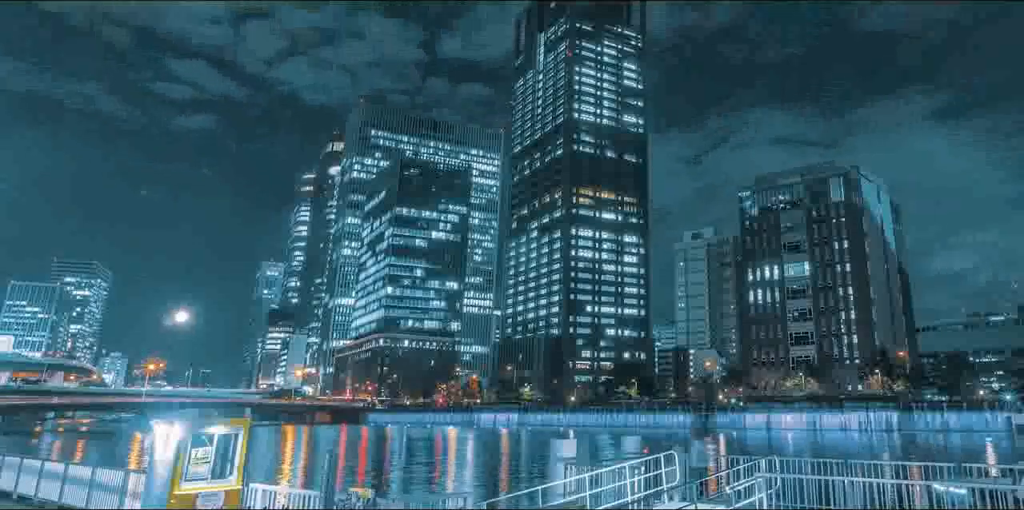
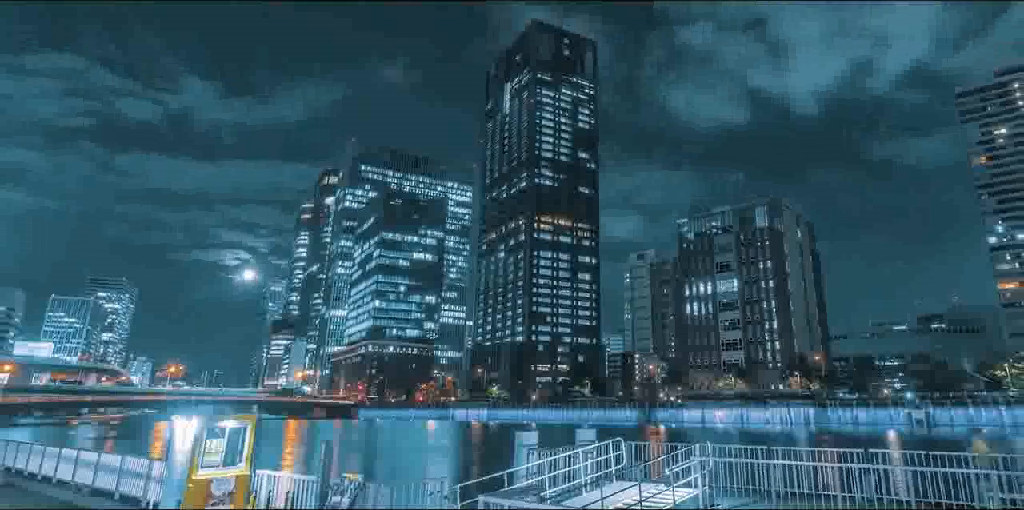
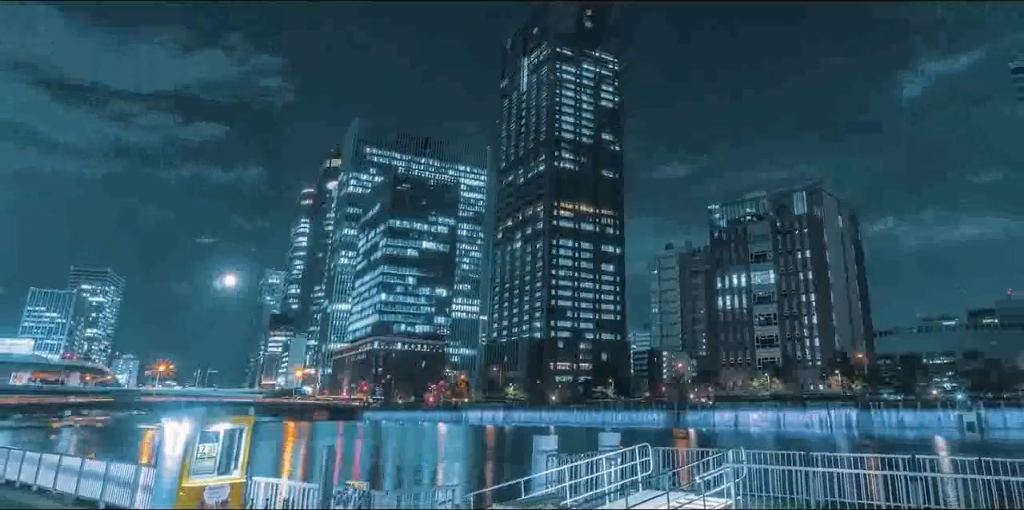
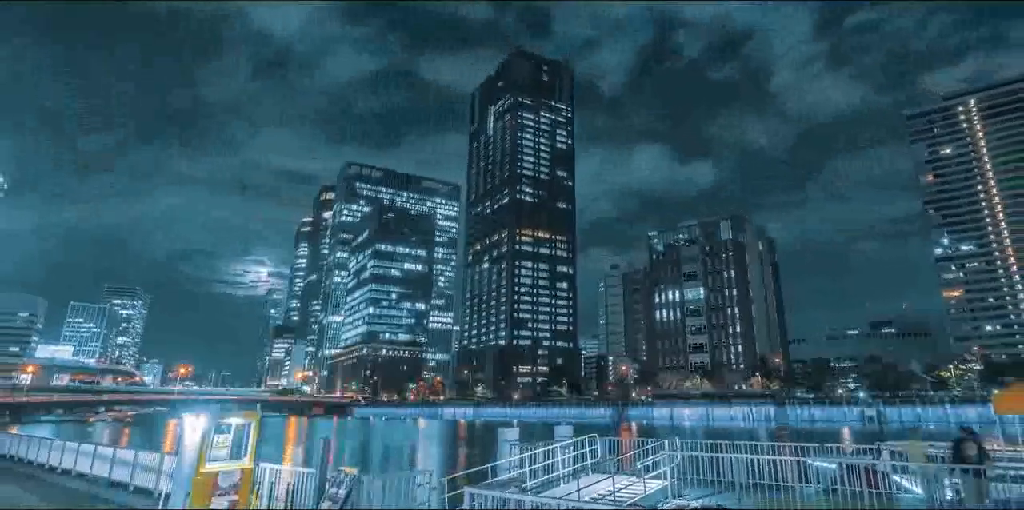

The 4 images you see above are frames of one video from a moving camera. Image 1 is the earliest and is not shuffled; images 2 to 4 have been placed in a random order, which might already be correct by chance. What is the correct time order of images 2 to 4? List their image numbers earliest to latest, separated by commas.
3, 2, 4
